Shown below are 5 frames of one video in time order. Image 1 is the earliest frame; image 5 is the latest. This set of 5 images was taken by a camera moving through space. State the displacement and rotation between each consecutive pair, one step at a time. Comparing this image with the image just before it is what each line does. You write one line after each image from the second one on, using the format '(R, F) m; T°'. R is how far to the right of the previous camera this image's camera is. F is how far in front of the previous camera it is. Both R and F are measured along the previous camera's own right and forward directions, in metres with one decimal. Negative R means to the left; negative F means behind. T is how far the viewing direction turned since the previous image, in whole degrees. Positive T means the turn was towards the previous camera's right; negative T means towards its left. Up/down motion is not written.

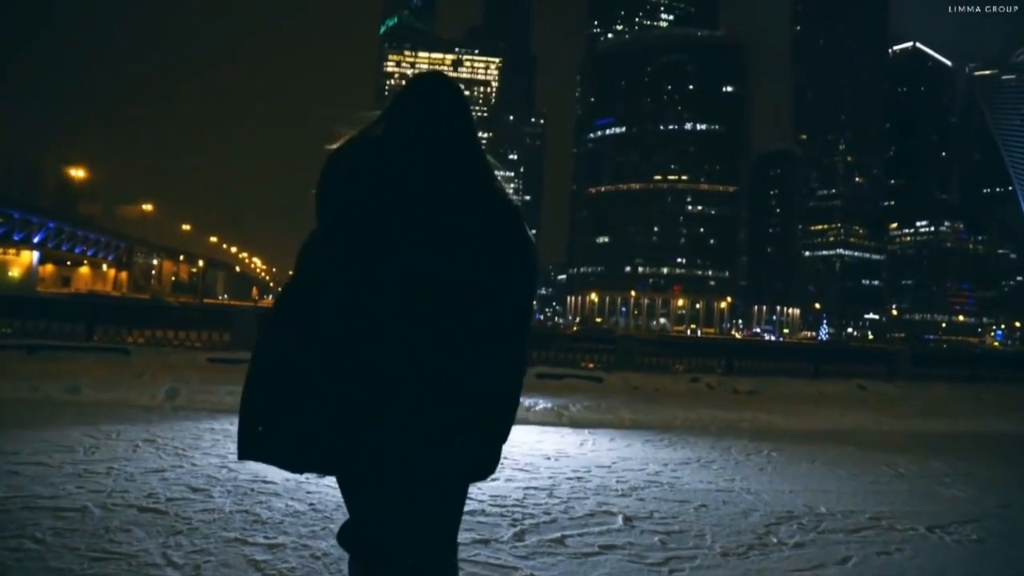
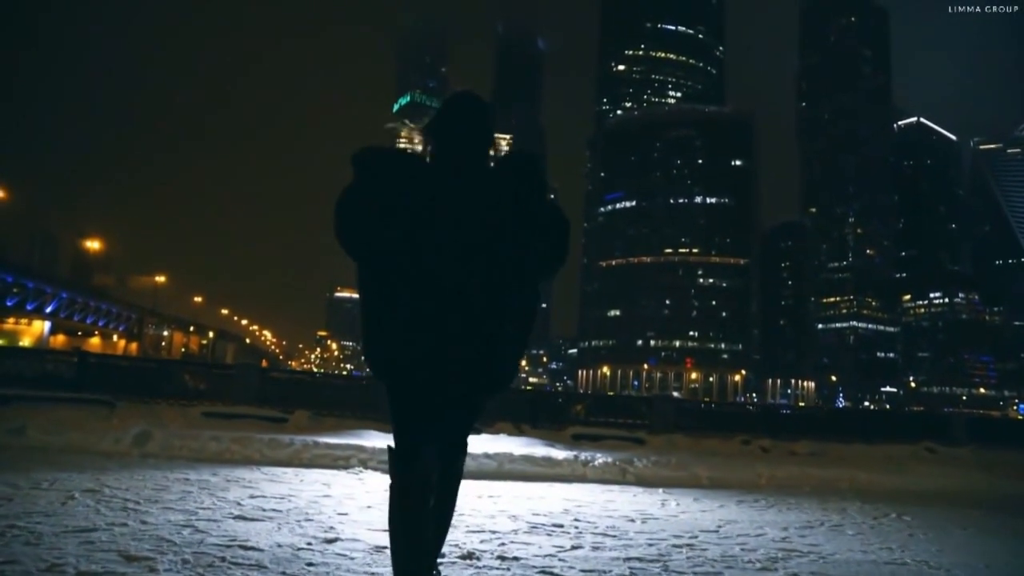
(-0.2, +1.0) m; -1°
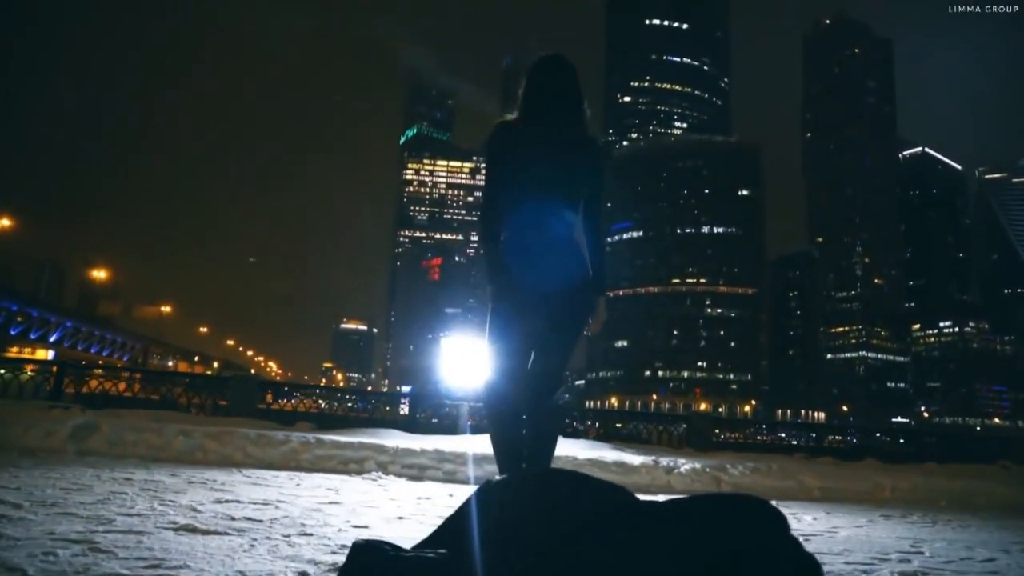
(-0.4, +0.1) m; 0°
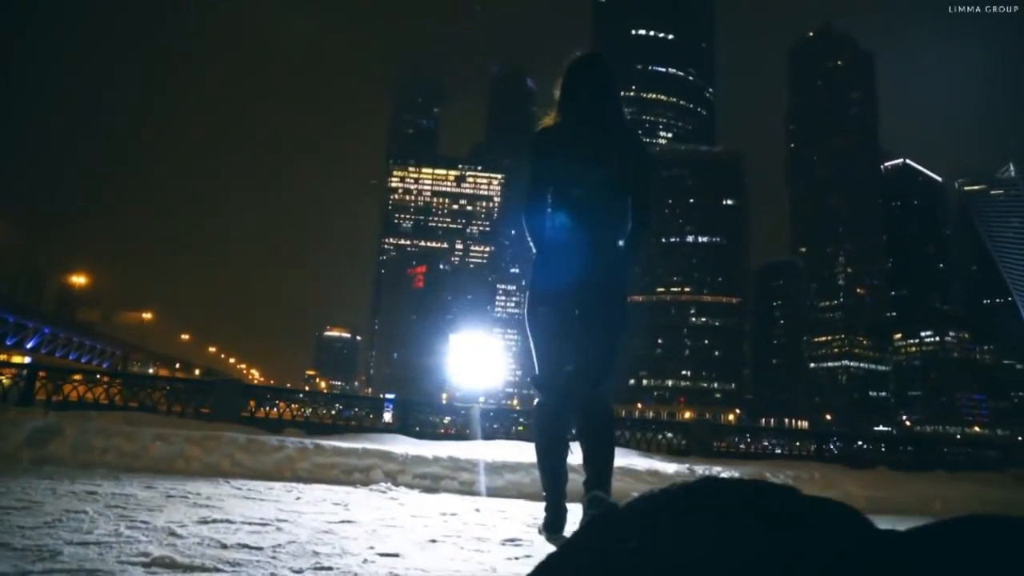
(-0.2, +0.5) m; +1°
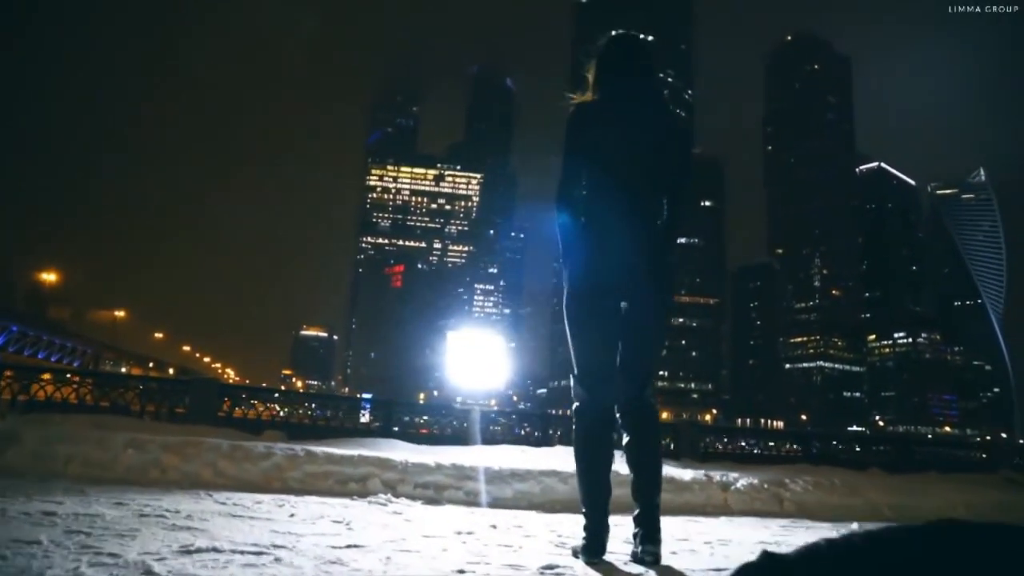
(-0.1, +0.3) m; +1°
